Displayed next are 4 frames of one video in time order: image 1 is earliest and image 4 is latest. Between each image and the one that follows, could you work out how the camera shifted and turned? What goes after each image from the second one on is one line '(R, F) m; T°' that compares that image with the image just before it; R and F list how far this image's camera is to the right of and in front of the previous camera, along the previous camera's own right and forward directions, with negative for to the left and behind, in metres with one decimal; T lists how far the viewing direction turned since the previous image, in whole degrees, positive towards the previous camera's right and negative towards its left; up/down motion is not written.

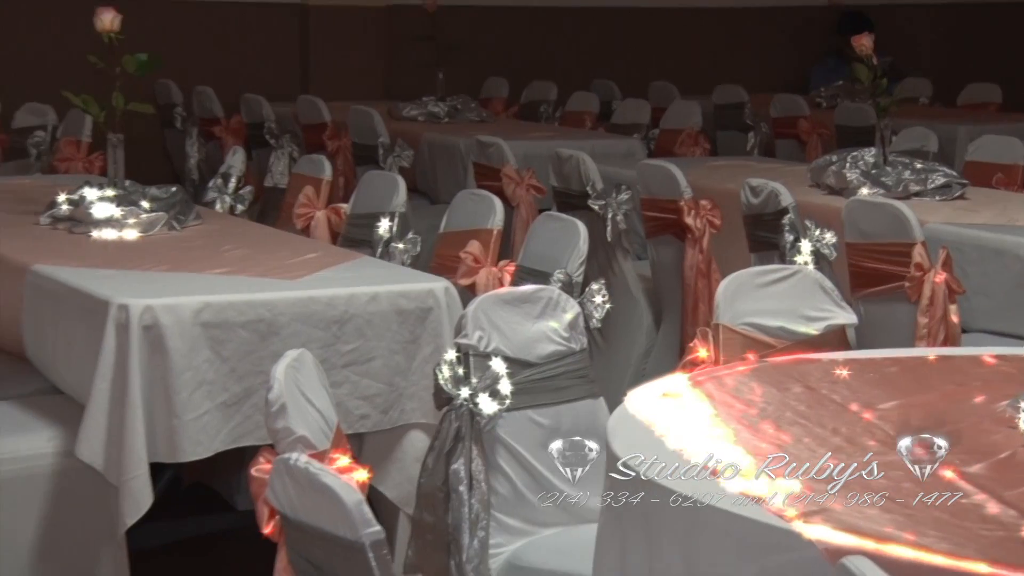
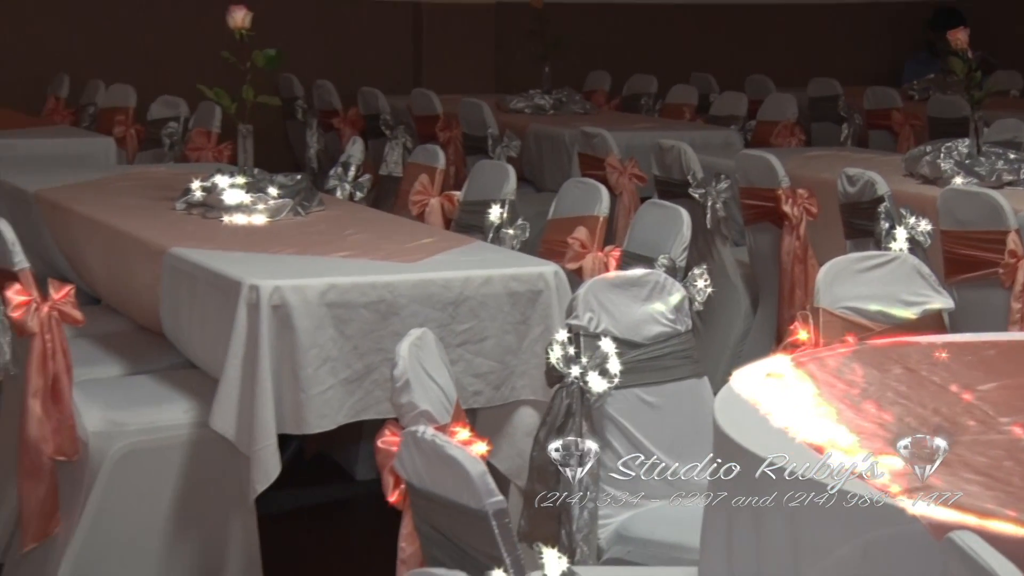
(-0.1, -0.1) m; -4°
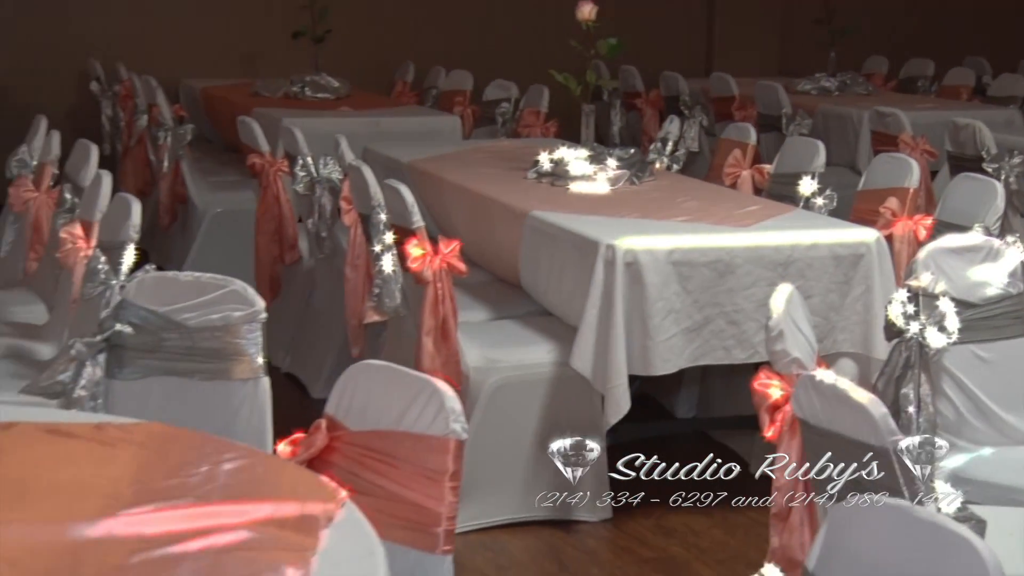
(-0.4, -0.4) m; -7°
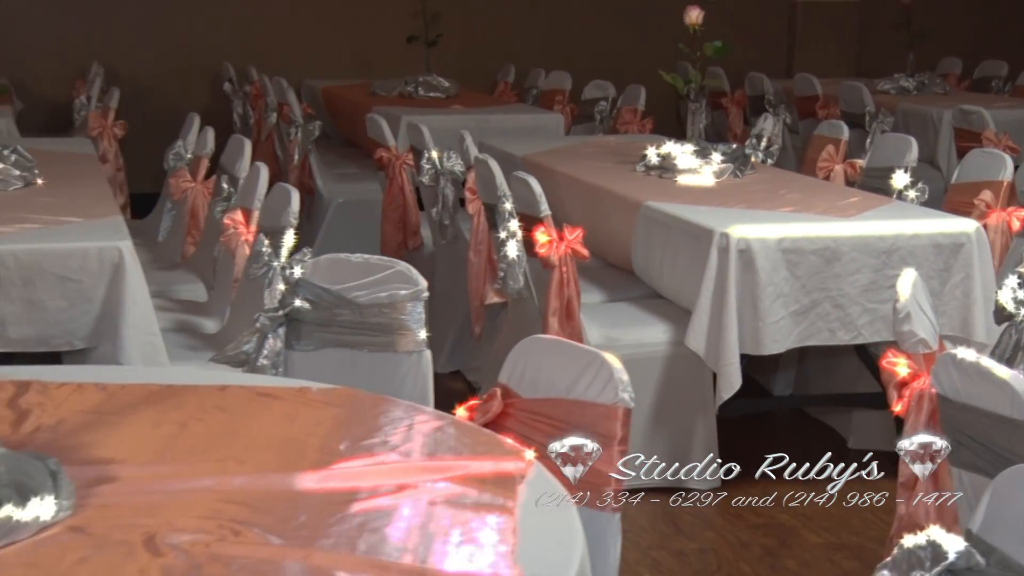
(-0.3, -0.2) m; 0°
